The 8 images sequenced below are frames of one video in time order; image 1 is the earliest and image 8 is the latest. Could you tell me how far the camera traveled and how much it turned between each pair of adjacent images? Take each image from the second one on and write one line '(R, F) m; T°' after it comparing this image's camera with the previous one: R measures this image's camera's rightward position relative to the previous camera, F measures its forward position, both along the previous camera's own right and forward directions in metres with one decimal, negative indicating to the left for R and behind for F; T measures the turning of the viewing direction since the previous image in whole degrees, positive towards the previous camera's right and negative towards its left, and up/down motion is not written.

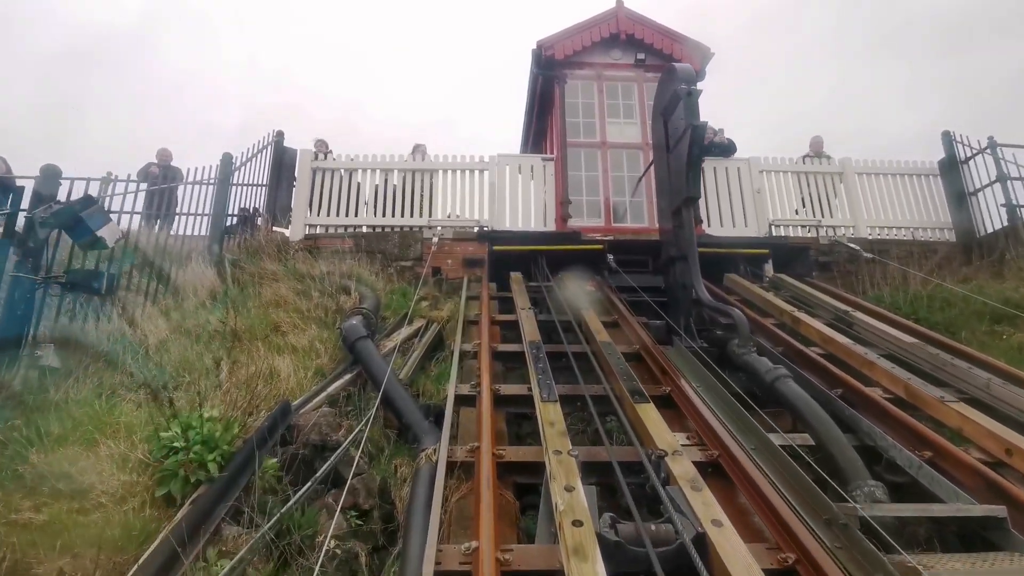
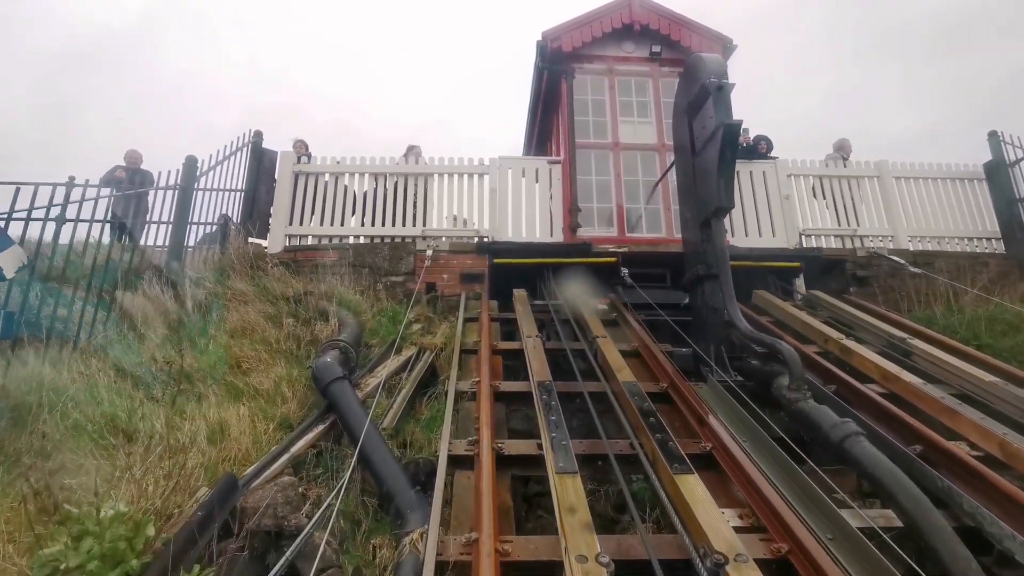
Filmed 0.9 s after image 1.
(0.0, +0.7) m; 0°
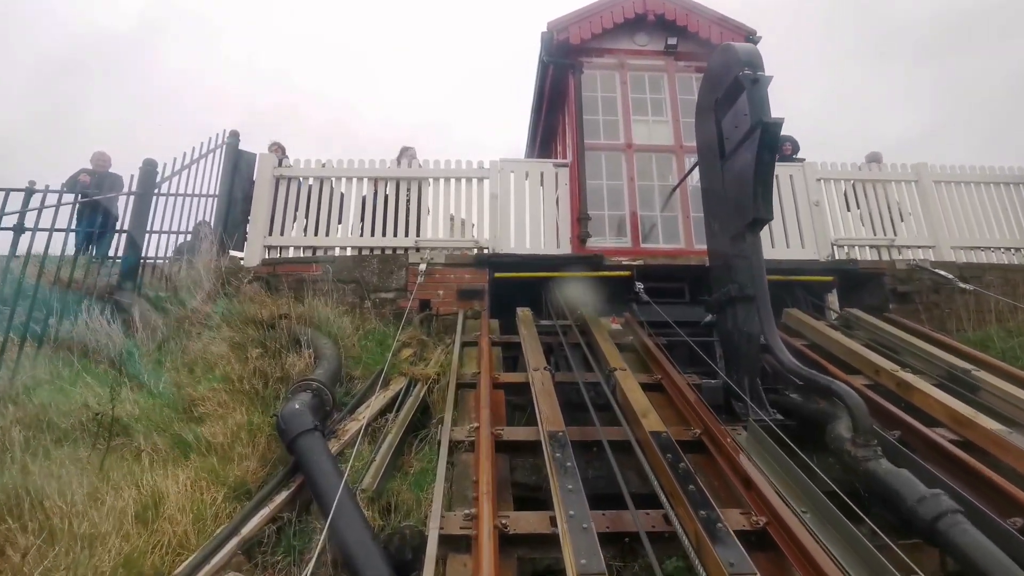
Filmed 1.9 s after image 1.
(0.0, +0.6) m; 0°
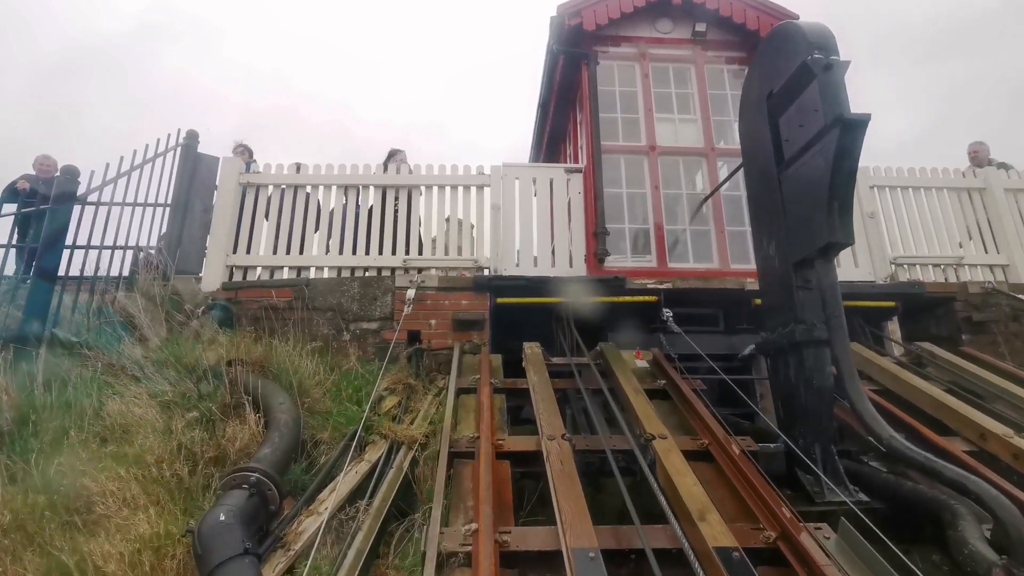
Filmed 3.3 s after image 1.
(0.0, +0.9) m; 0°
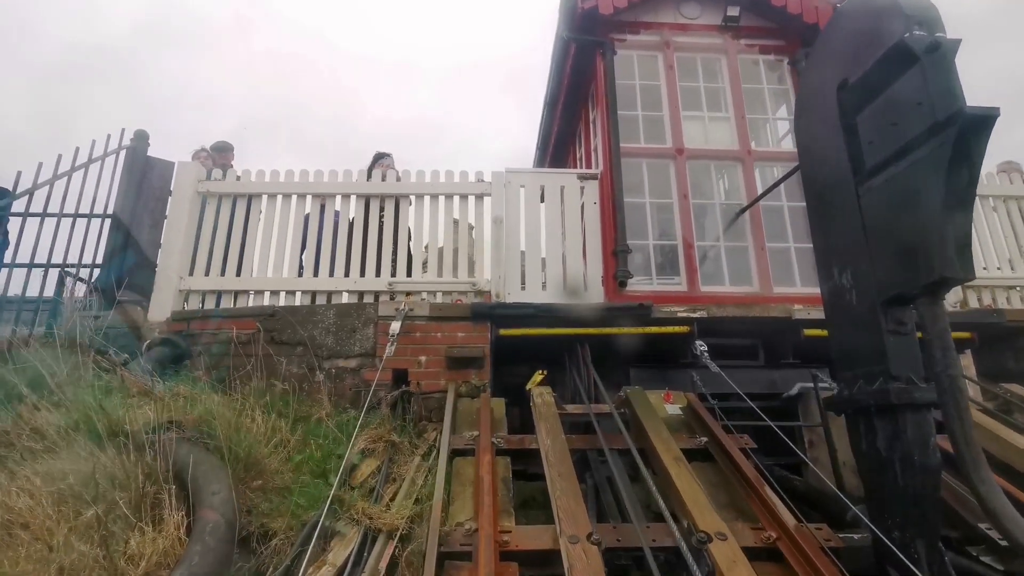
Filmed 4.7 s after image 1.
(0.0, +0.8) m; 0°
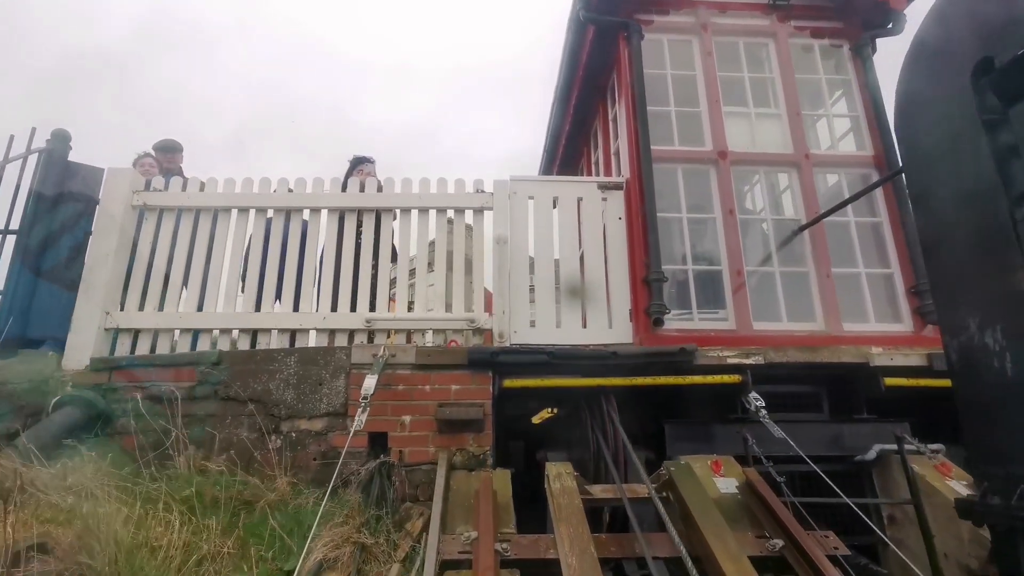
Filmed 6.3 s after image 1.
(0.0, +0.8) m; 0°
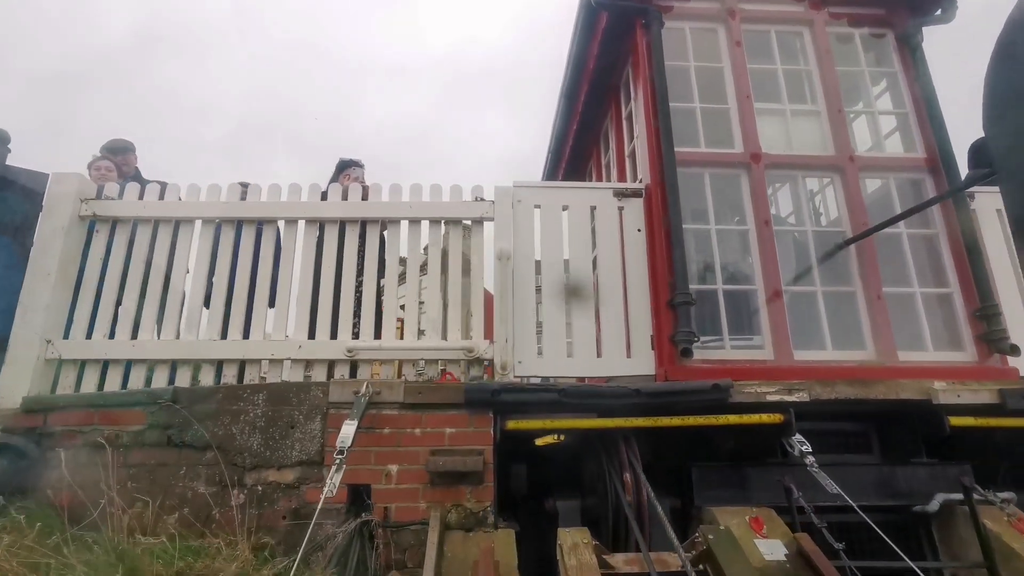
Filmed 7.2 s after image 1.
(0.0, +0.5) m; 0°
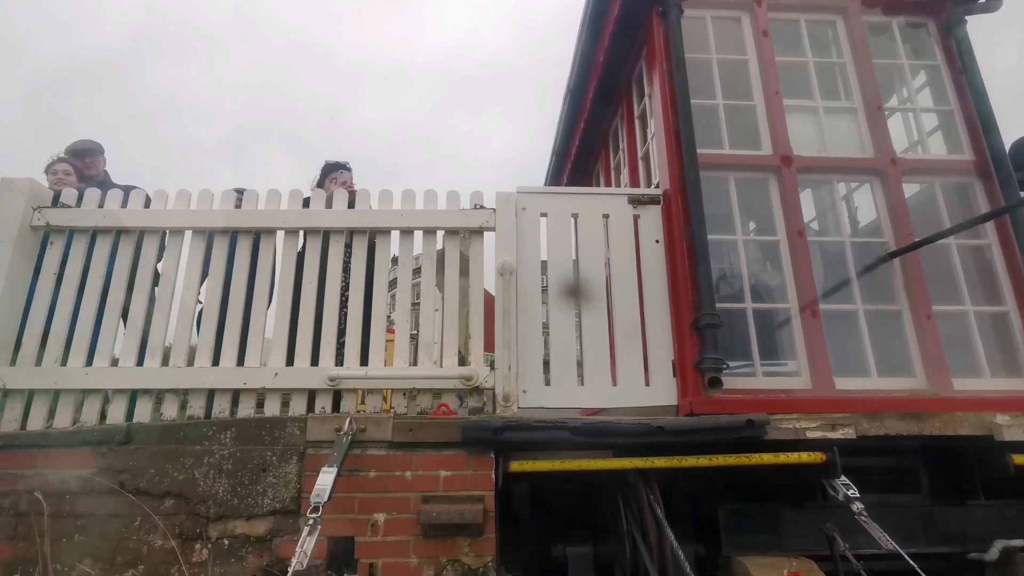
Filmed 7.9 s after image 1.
(0.0, +0.3) m; 0°
